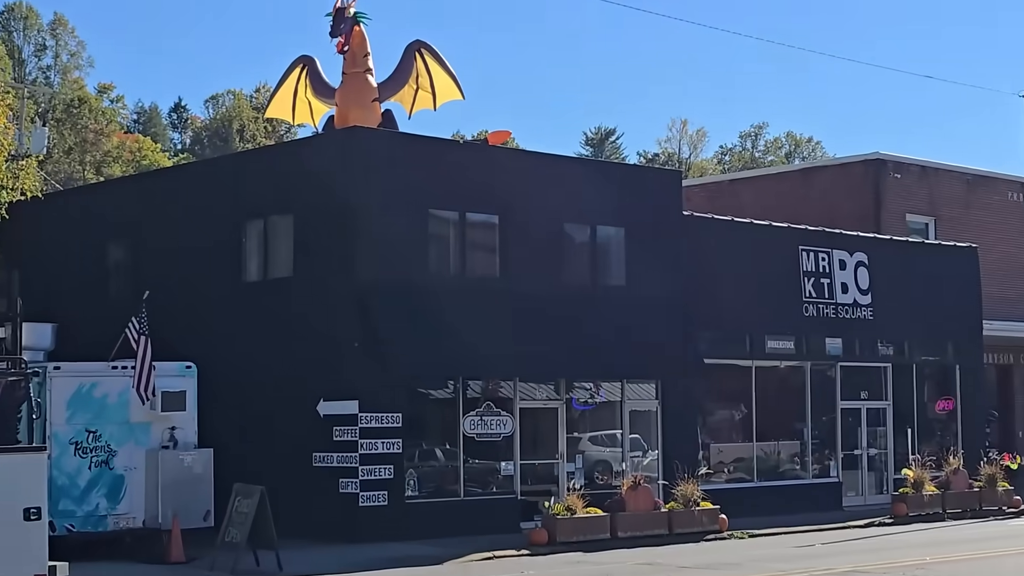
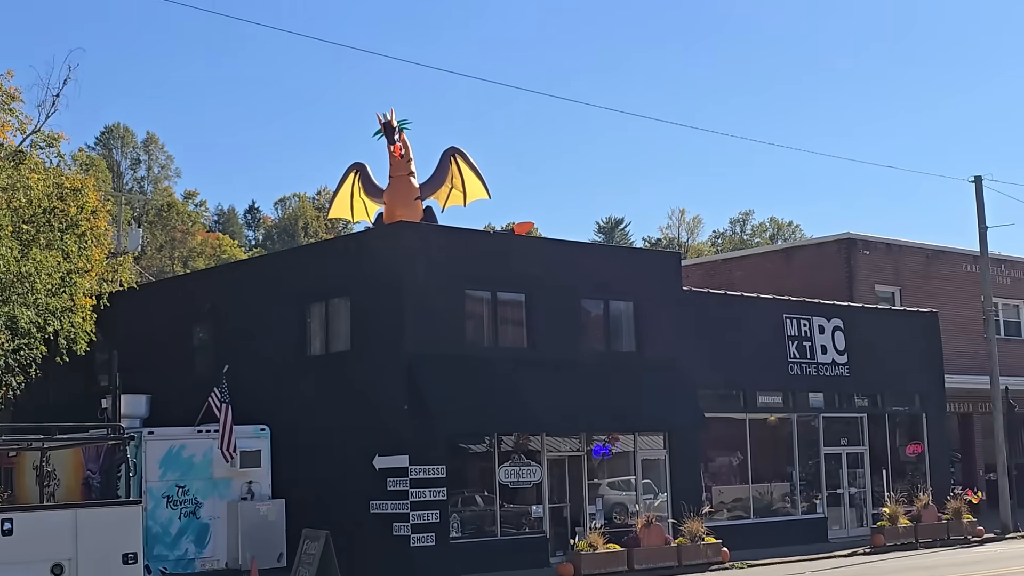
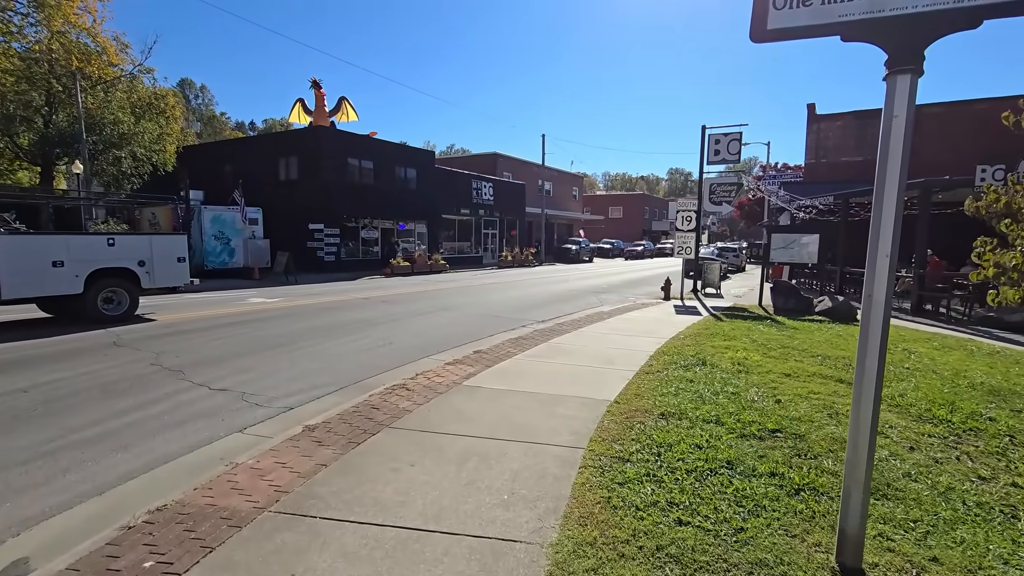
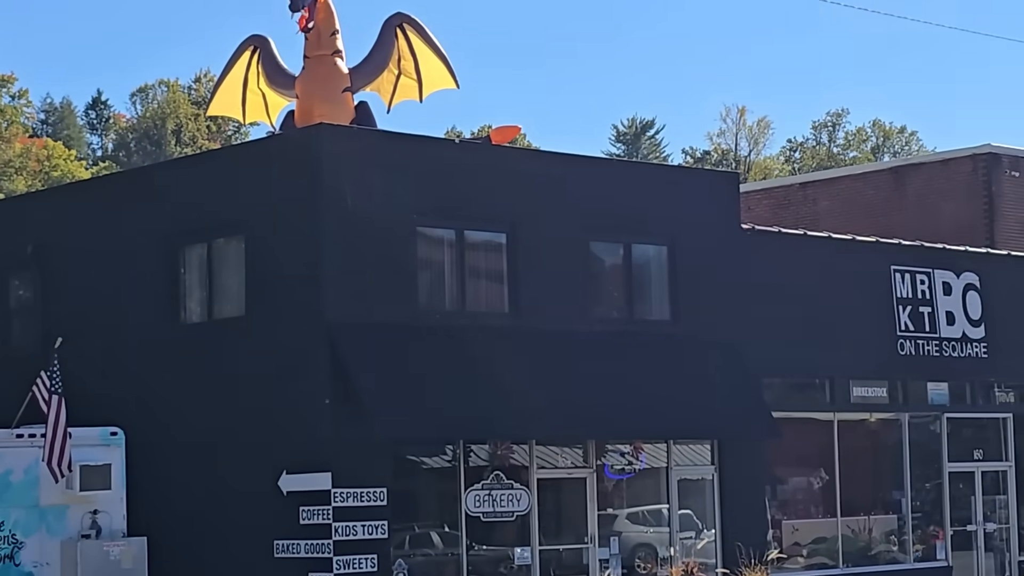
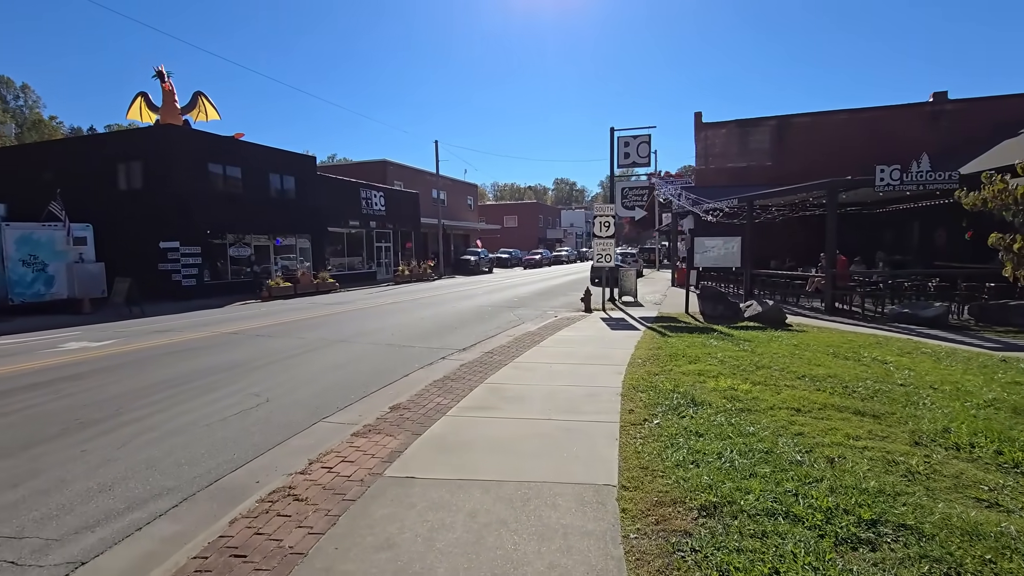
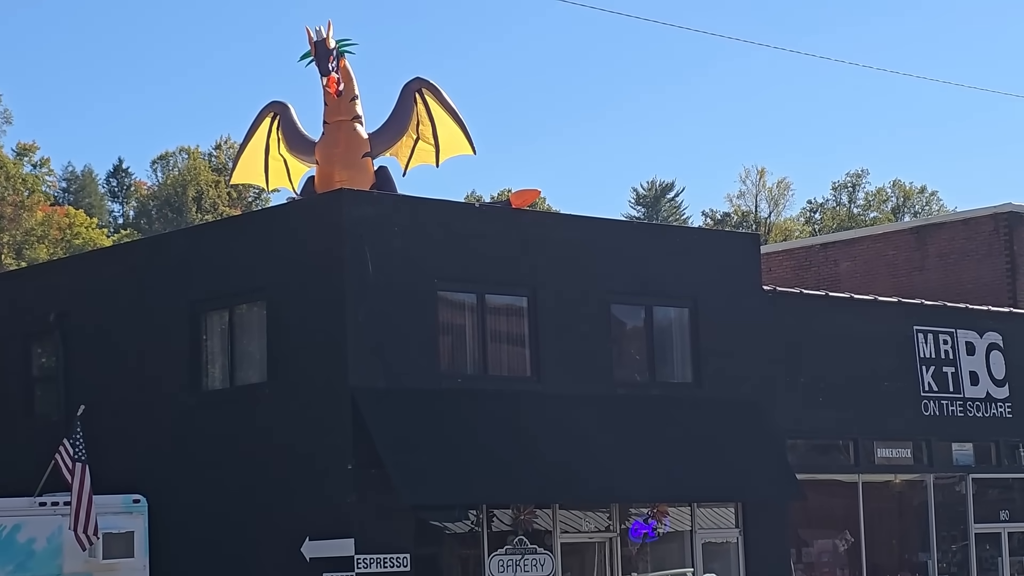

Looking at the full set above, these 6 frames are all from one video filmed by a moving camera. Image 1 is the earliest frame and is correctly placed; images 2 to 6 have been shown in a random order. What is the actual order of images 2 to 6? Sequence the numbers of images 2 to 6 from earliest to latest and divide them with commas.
4, 6, 2, 3, 5
